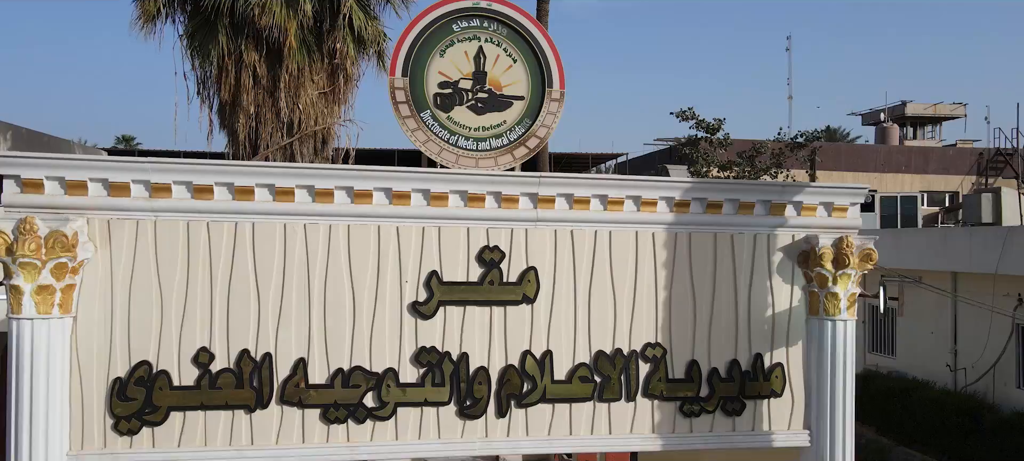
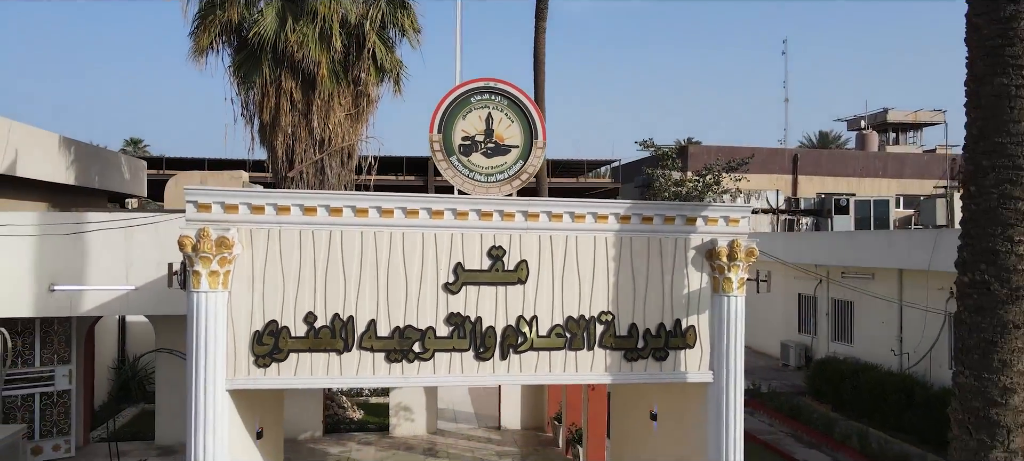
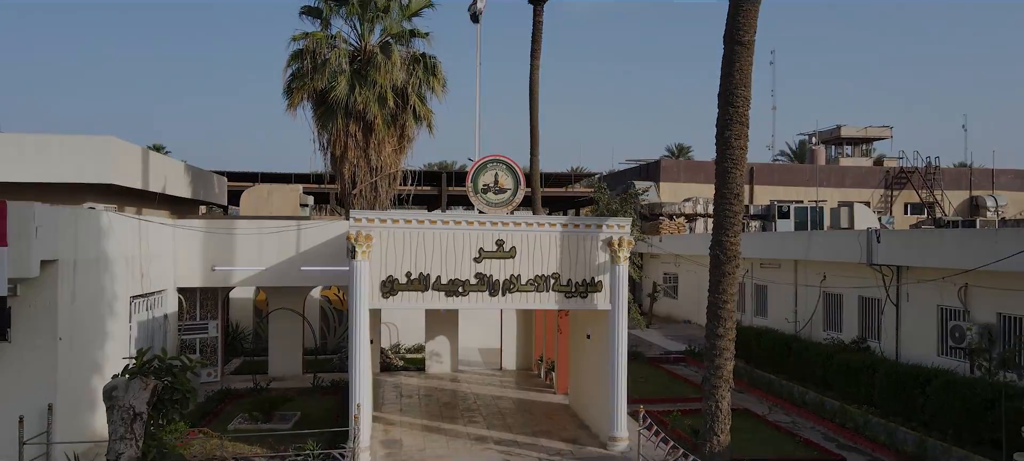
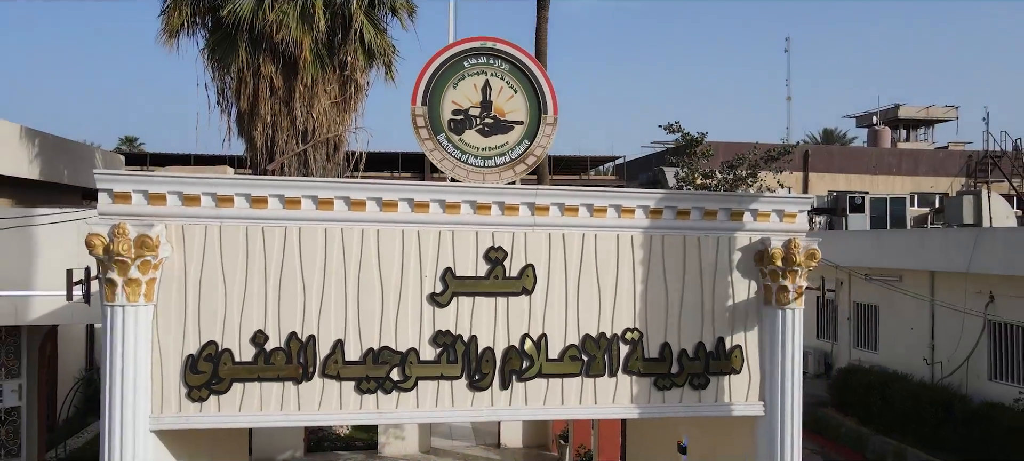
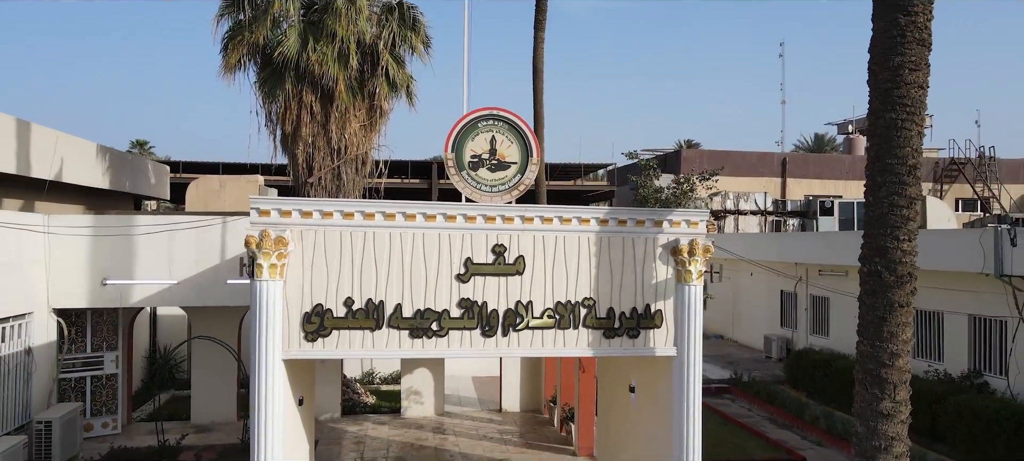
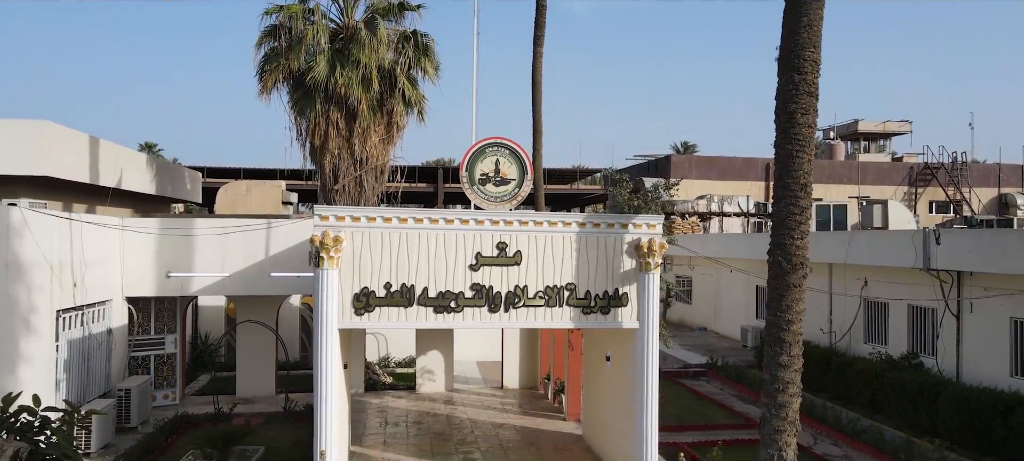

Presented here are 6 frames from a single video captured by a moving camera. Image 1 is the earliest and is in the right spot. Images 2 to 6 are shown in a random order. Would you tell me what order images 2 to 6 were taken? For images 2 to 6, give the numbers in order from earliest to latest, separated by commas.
4, 2, 5, 6, 3
